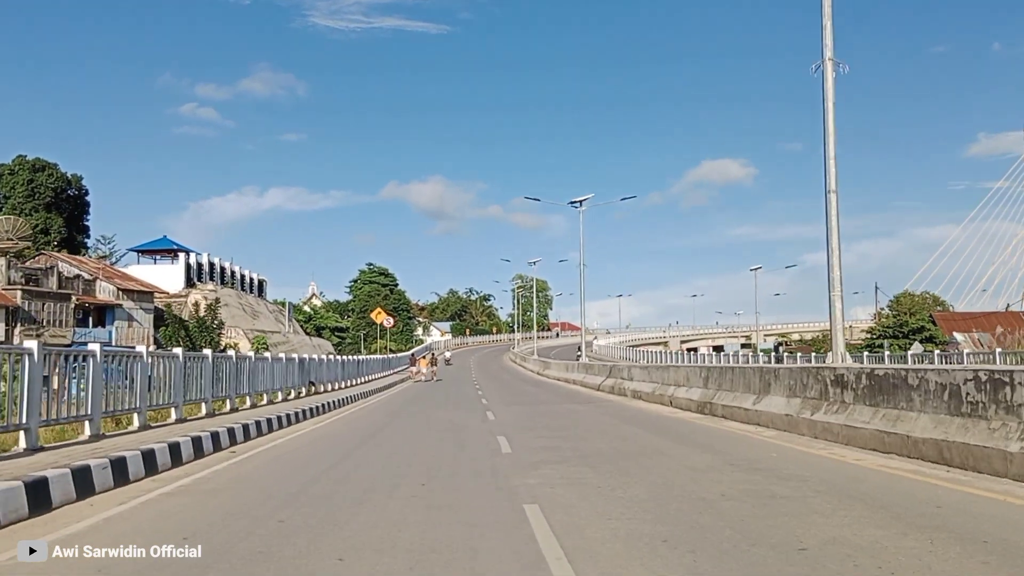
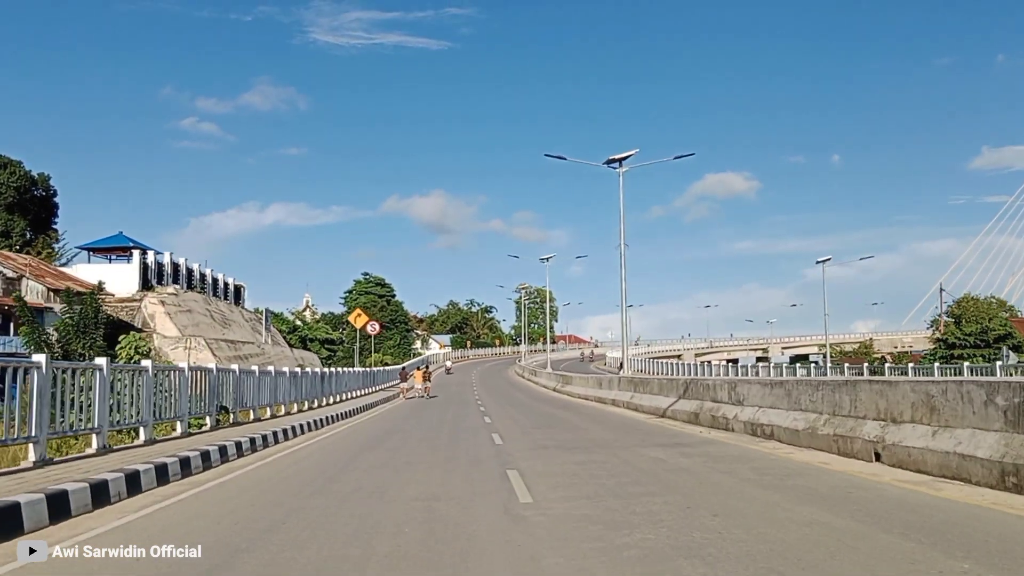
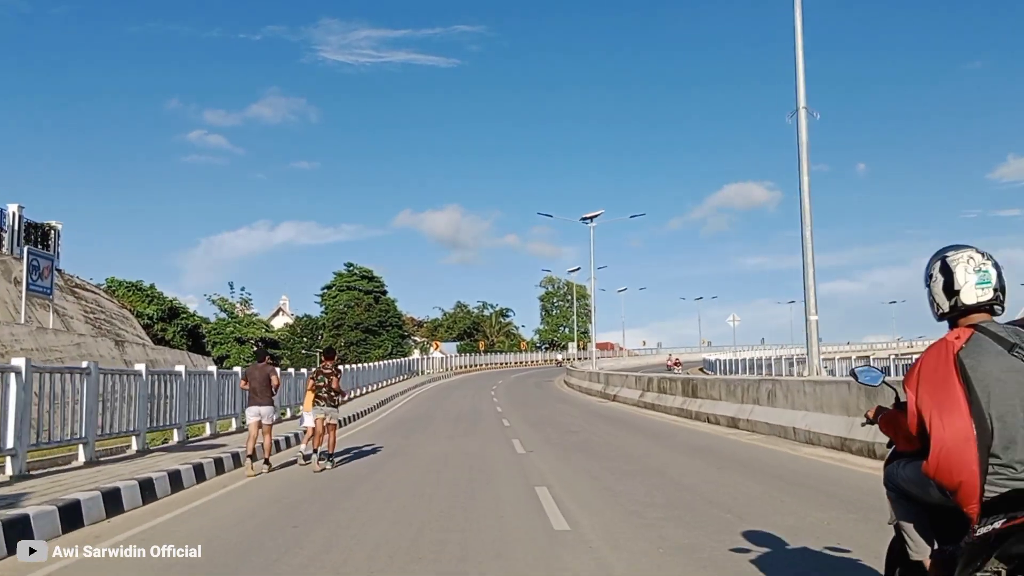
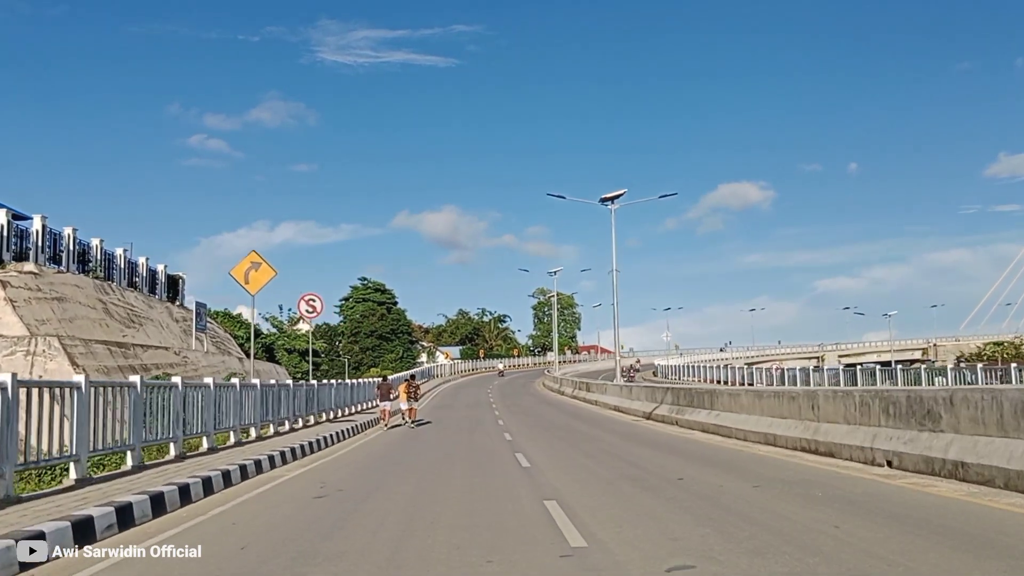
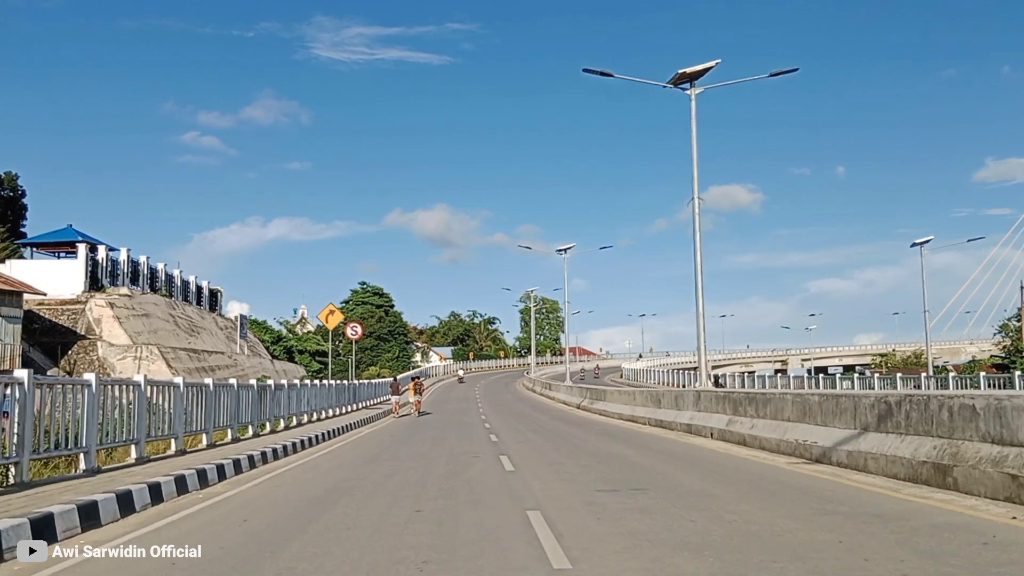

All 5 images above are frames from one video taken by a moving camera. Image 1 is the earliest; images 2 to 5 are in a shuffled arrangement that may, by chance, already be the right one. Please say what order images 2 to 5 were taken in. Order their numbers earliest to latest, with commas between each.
2, 5, 4, 3
